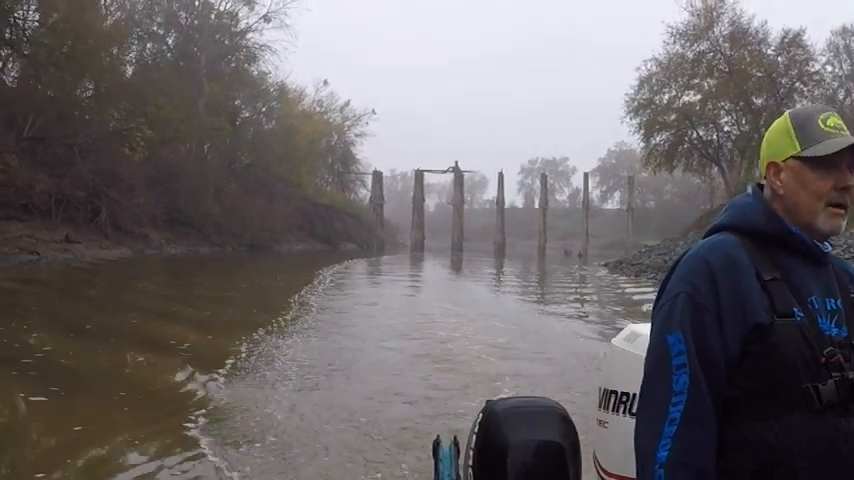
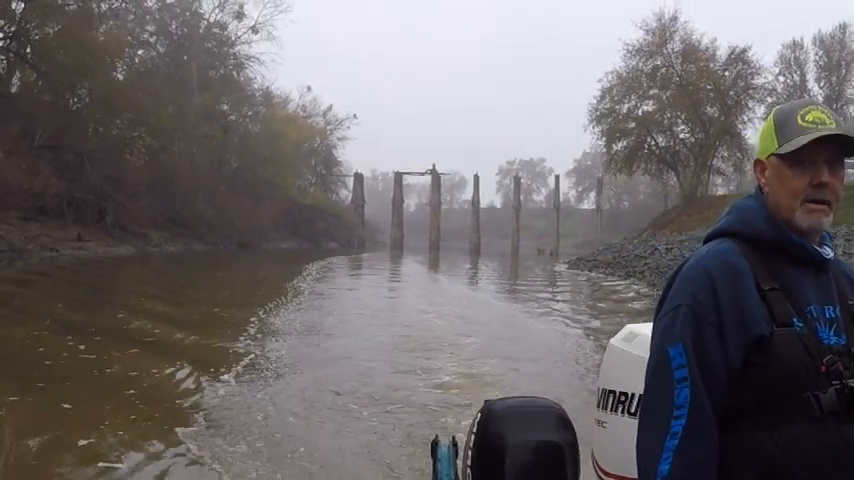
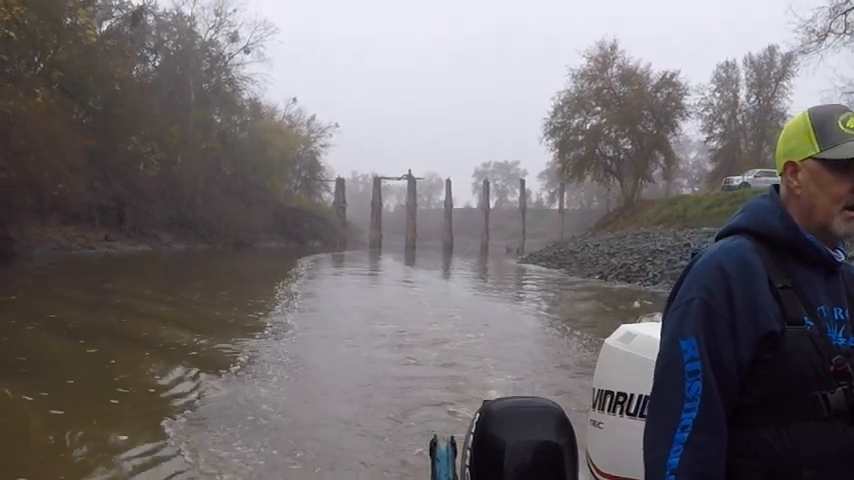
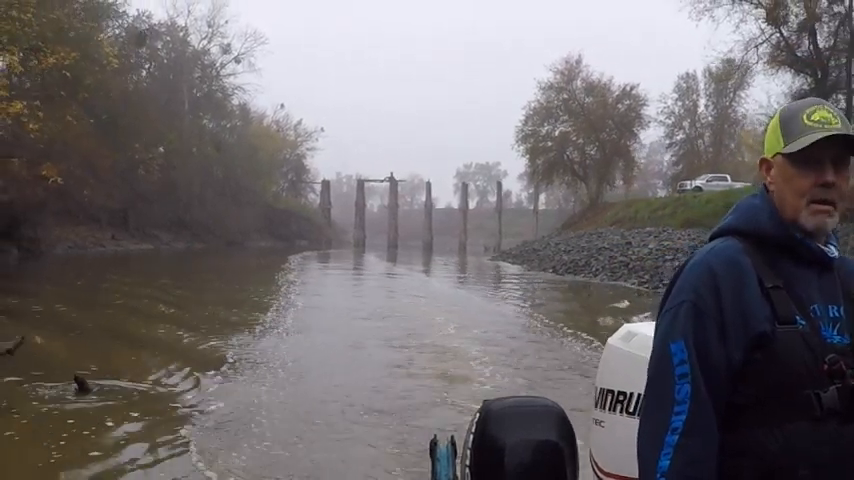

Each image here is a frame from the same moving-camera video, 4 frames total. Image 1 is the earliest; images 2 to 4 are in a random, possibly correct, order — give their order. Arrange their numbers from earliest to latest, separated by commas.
2, 3, 4
